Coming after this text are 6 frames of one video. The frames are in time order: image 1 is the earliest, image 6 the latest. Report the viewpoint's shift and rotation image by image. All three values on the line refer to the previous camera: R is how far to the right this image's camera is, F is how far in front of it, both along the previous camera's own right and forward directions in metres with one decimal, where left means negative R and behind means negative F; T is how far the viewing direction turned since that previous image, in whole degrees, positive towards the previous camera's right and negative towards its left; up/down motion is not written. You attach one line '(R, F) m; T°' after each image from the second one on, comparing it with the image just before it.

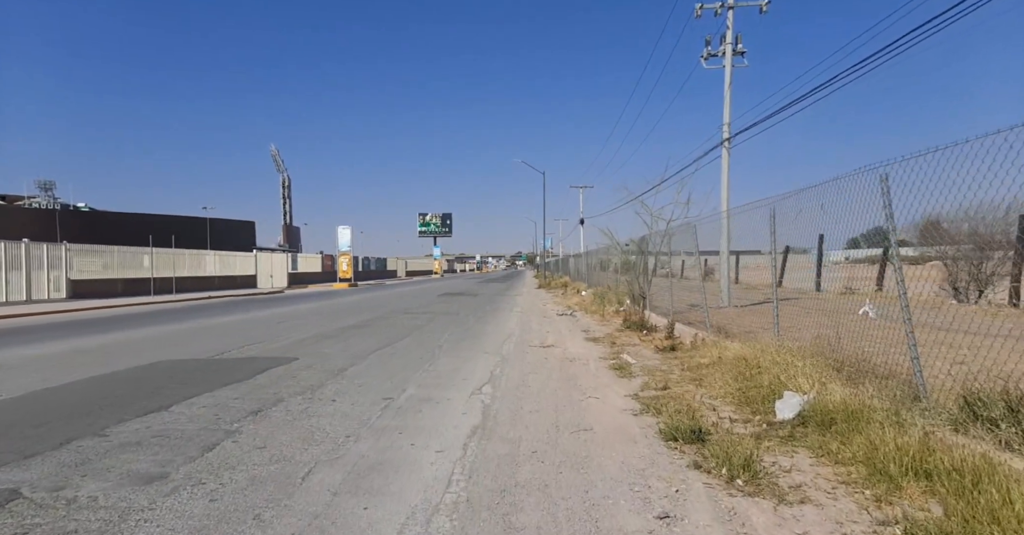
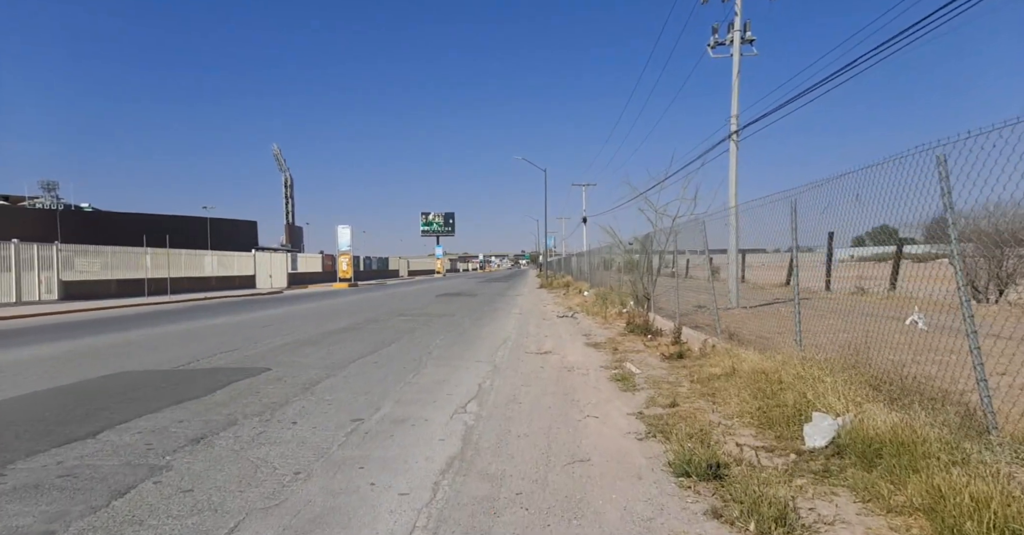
(+0.2, +0.9) m; 0°
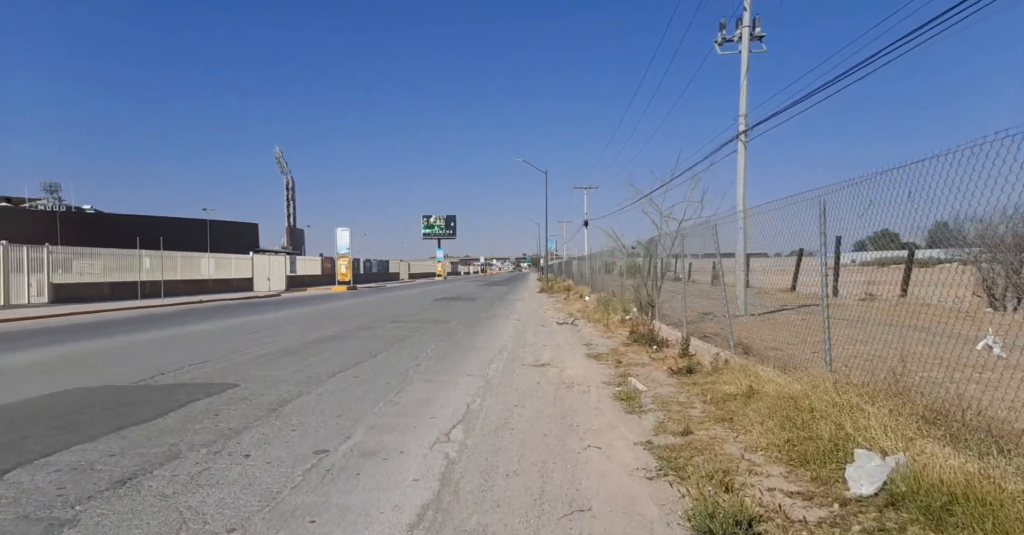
(+0.1, +0.8) m; 0°
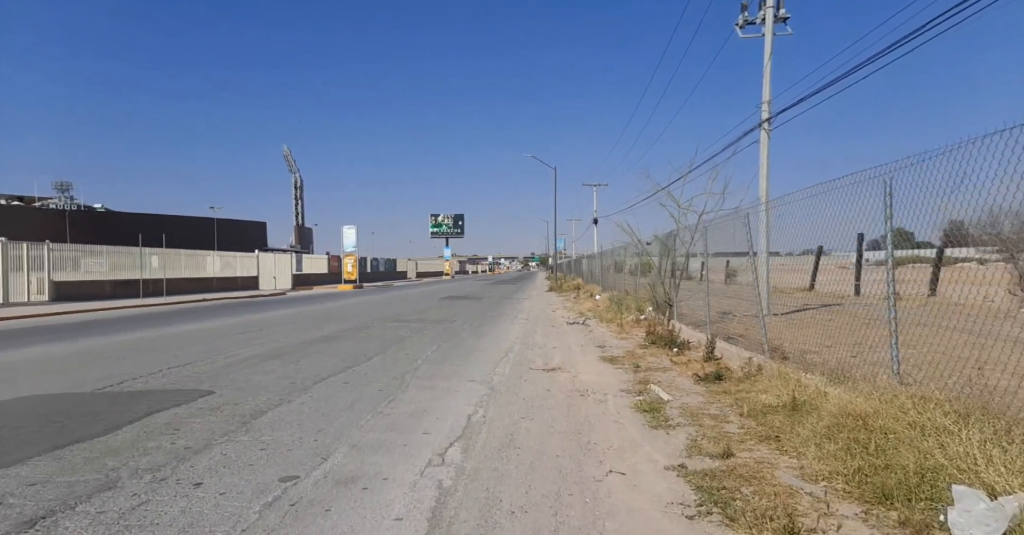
(0.0, +0.9) m; -1°
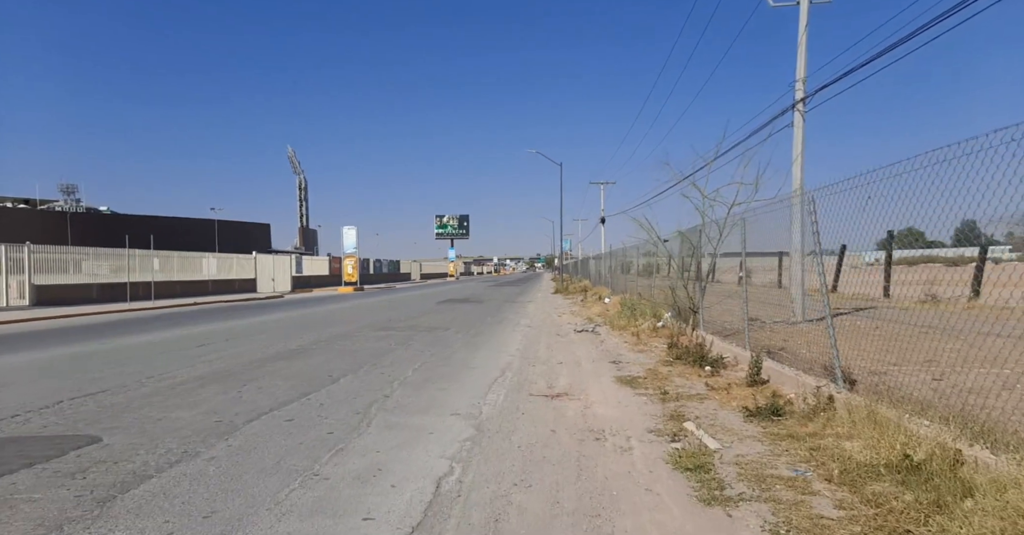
(+0.1, +1.9) m; -1°
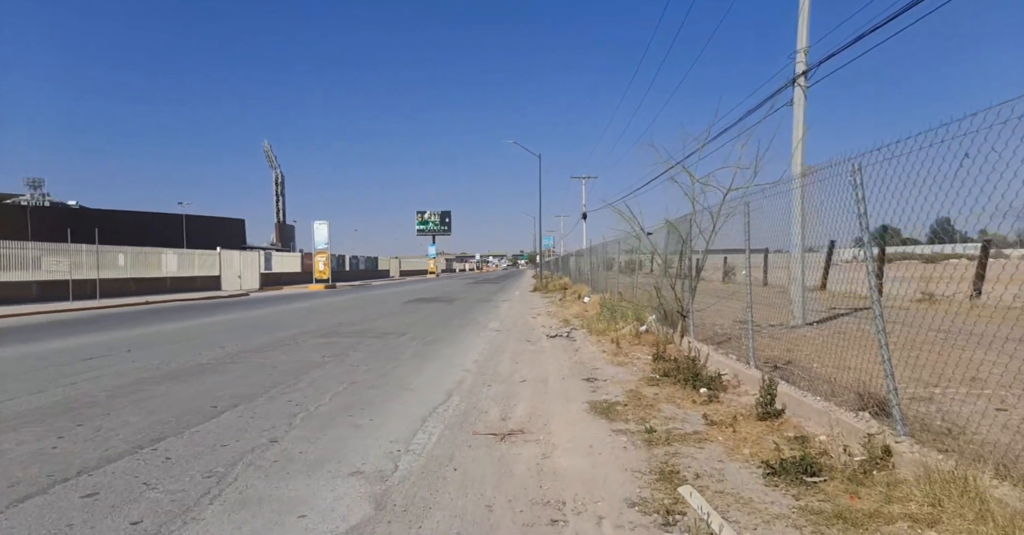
(+0.4, +1.9) m; +2°
